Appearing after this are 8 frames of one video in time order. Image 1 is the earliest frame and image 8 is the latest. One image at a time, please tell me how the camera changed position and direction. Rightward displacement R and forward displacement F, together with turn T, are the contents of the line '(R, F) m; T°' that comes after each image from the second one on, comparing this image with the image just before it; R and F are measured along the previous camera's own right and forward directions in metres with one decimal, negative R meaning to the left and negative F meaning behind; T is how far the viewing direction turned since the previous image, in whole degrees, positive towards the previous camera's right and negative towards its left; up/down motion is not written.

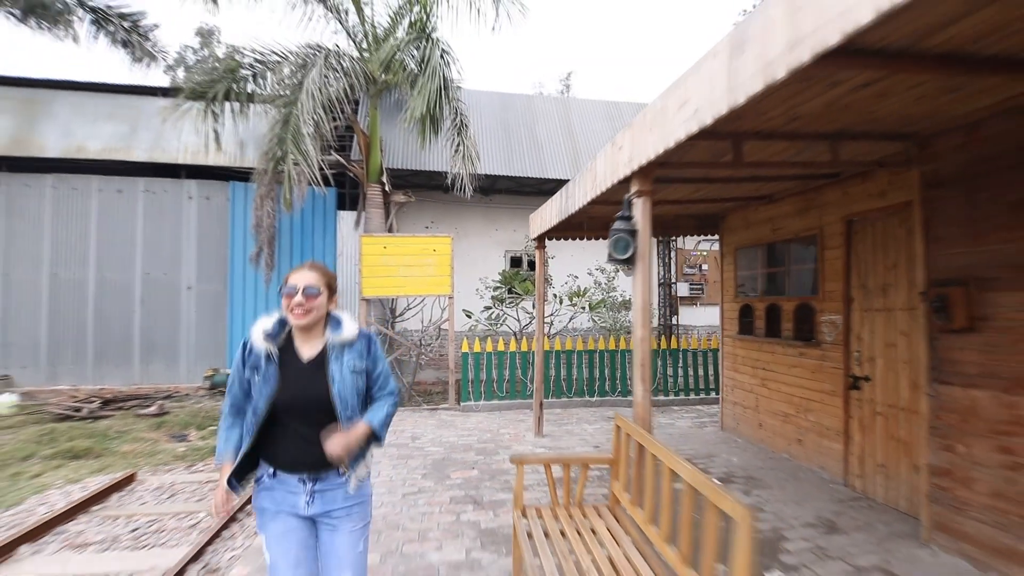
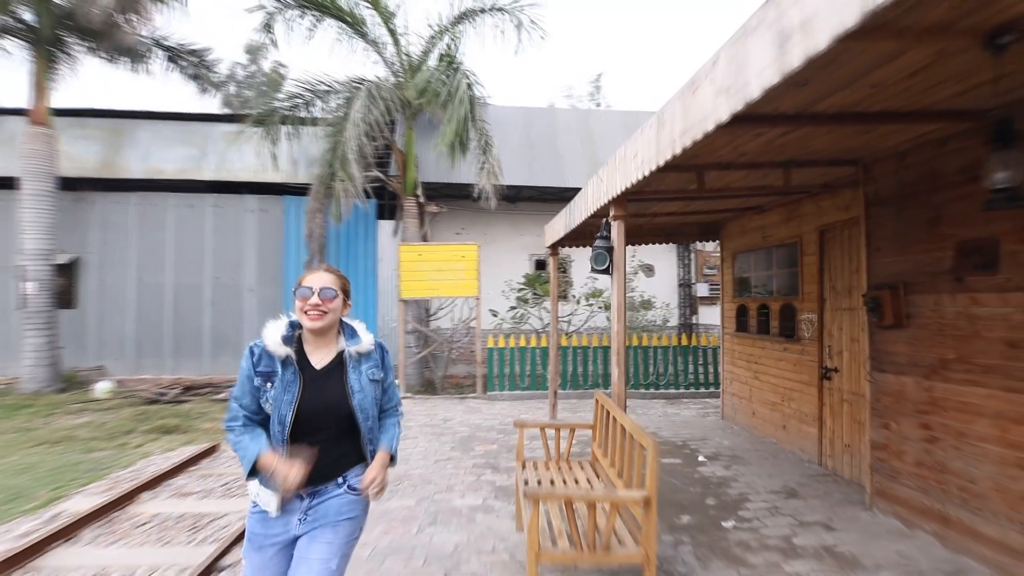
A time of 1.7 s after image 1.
(+0.2, -0.8) m; -4°
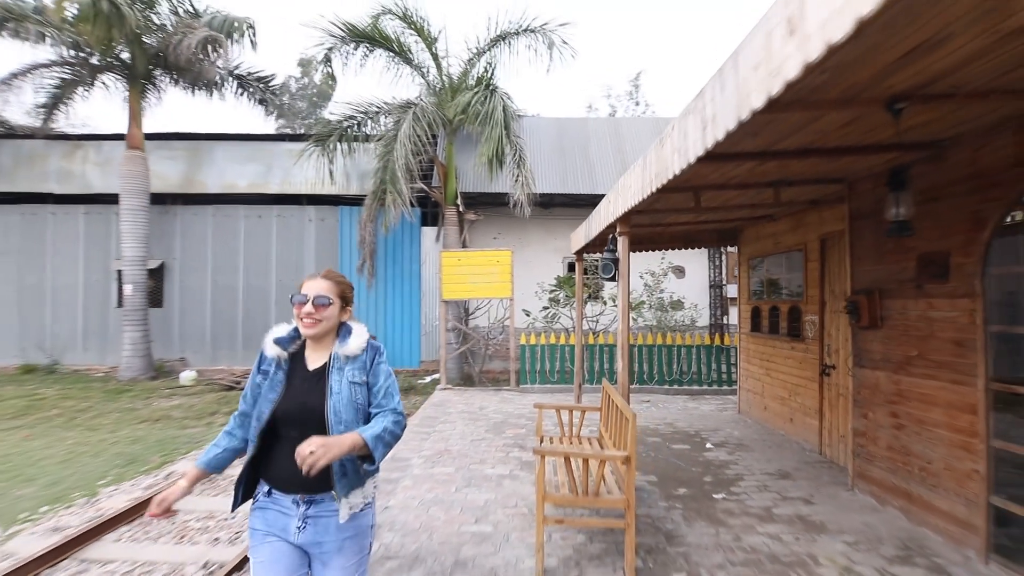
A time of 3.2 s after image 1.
(+0.2, -0.7) m; -4°
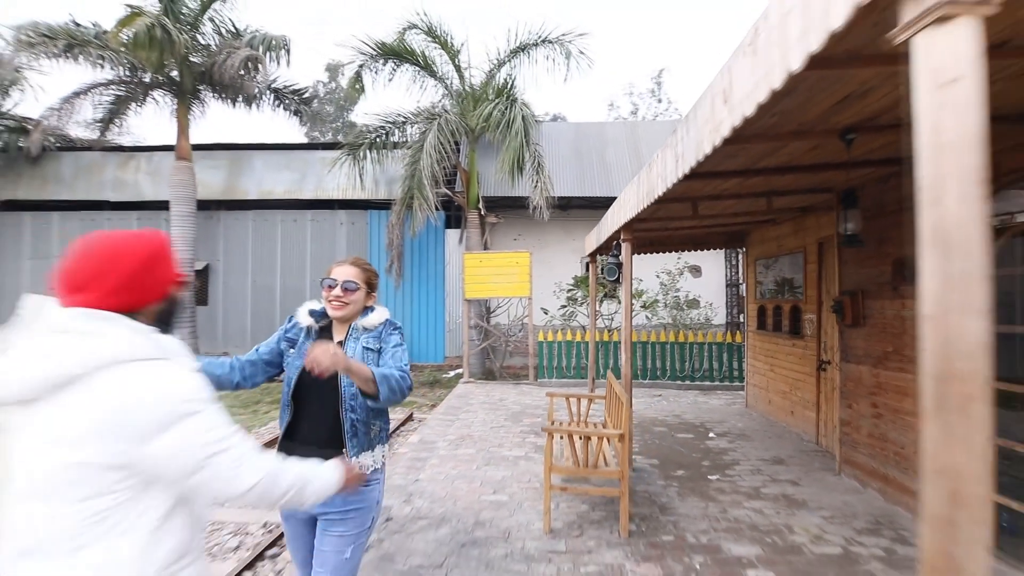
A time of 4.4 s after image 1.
(+0.1, -0.5) m; -2°
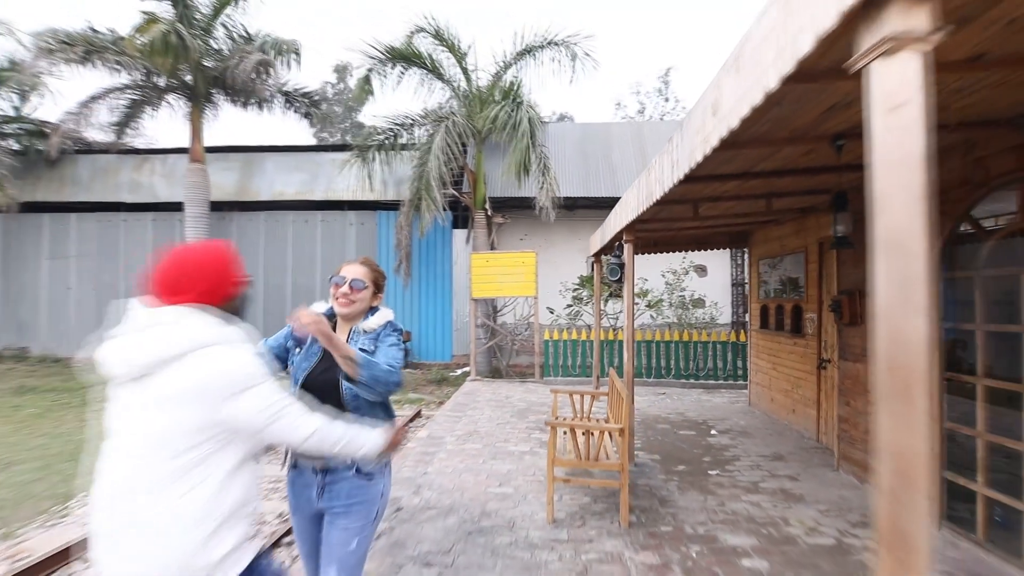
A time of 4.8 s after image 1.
(0.0, -0.2) m; -1°
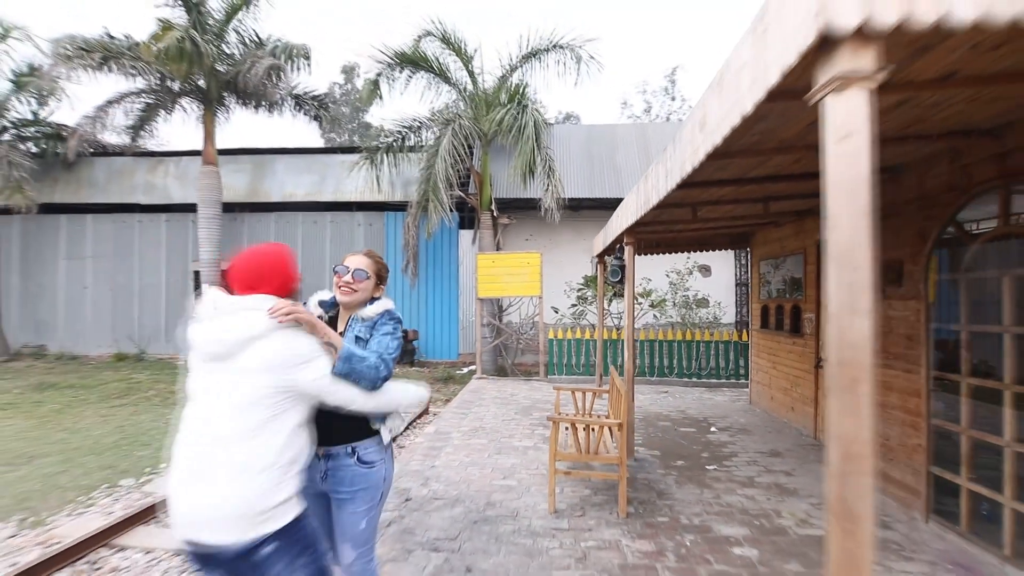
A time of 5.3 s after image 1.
(0.0, -0.2) m; -1°
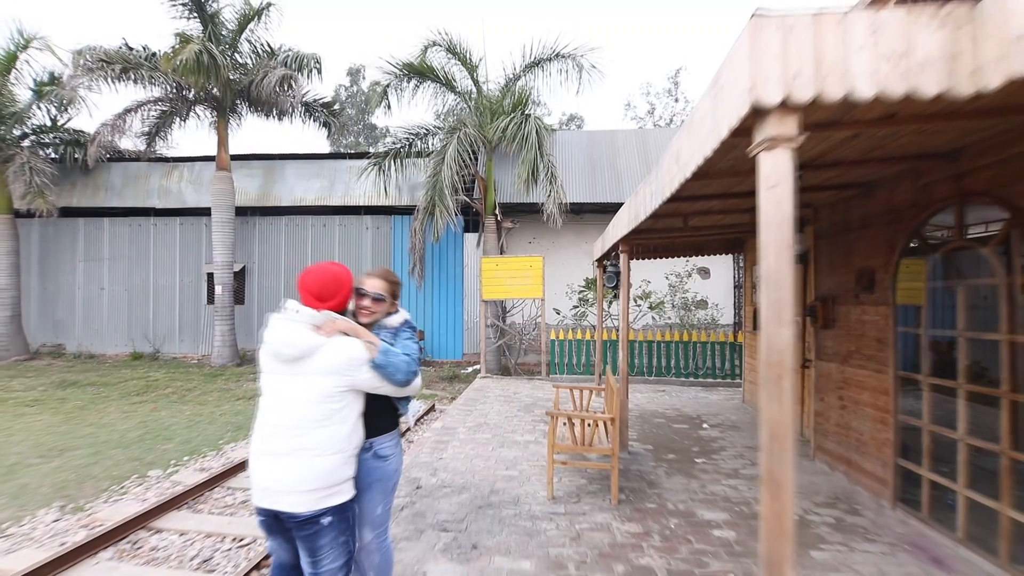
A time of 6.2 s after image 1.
(0.0, -0.4) m; 0°
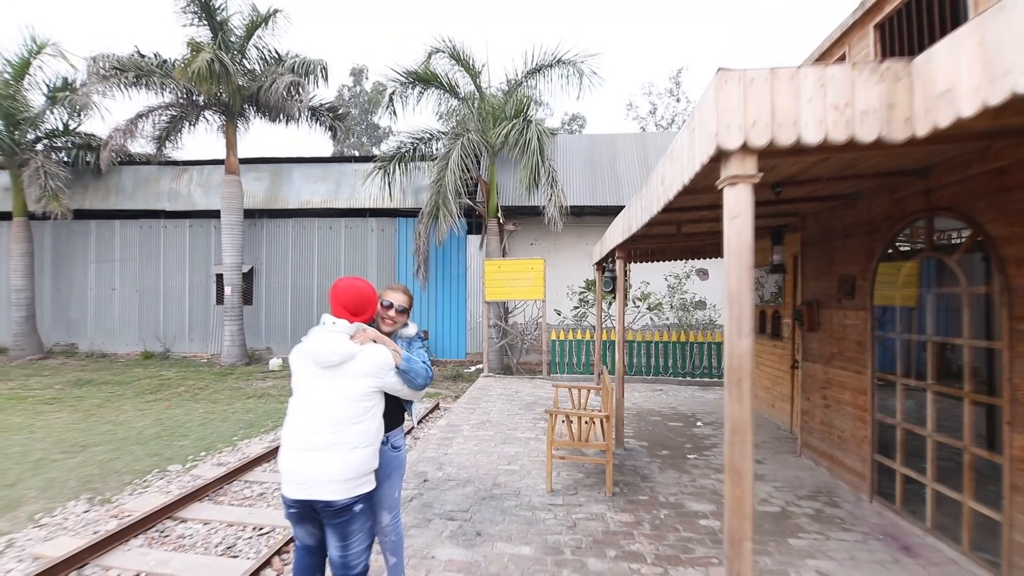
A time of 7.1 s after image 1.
(0.0, -0.3) m; 0°
